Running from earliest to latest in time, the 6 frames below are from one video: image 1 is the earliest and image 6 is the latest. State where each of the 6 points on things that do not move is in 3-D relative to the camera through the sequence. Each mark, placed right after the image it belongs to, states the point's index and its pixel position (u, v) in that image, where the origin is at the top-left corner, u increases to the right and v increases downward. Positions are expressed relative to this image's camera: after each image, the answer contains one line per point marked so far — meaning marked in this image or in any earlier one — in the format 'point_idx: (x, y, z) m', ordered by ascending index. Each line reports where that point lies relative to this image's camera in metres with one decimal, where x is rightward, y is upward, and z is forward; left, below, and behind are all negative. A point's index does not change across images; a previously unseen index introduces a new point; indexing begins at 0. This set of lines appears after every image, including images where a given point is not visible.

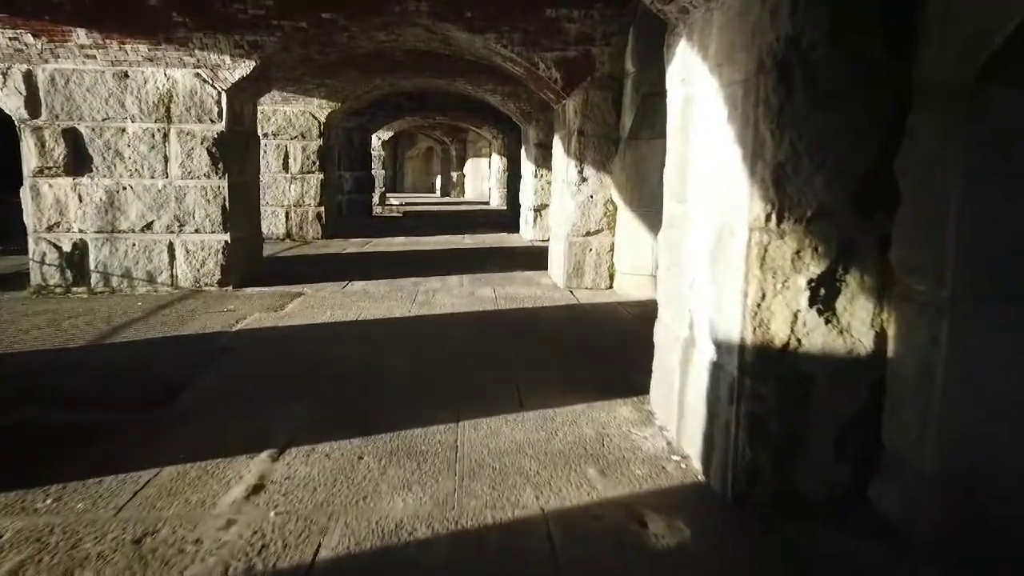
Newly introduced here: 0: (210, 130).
0: (-2.0, +1.1, +5.0) m
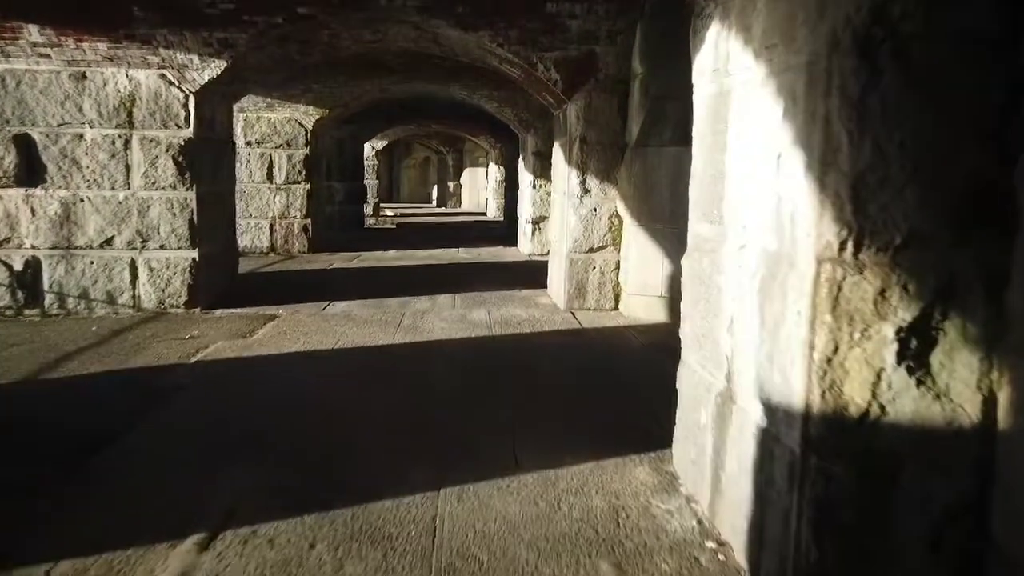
0: (-2.0, +0.9, +4.6) m
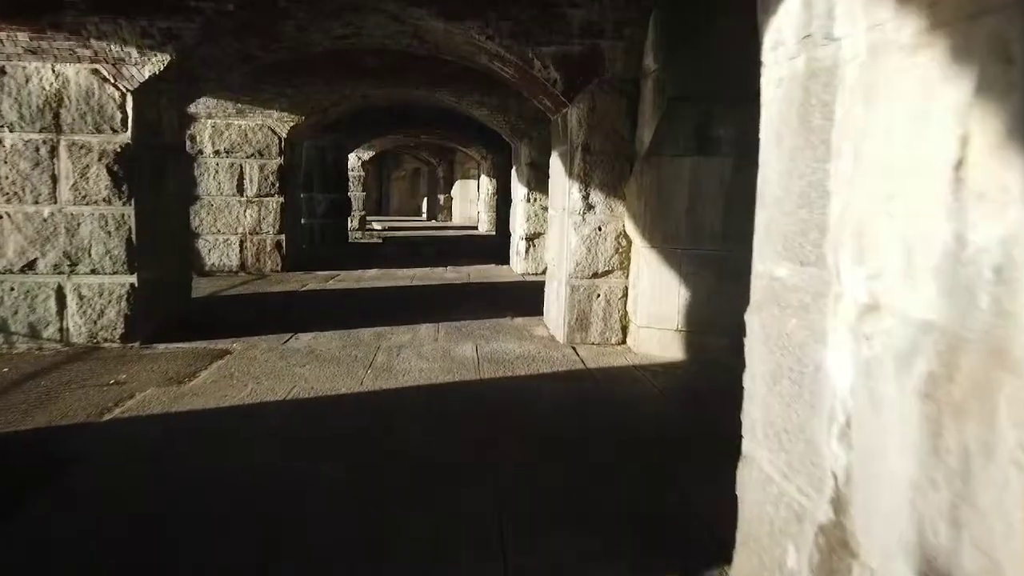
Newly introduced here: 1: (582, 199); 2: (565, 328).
0: (-2.1, +0.8, +3.9) m
1: (+0.4, +0.5, +4.1) m
2: (+0.3, -0.2, +4.2) m
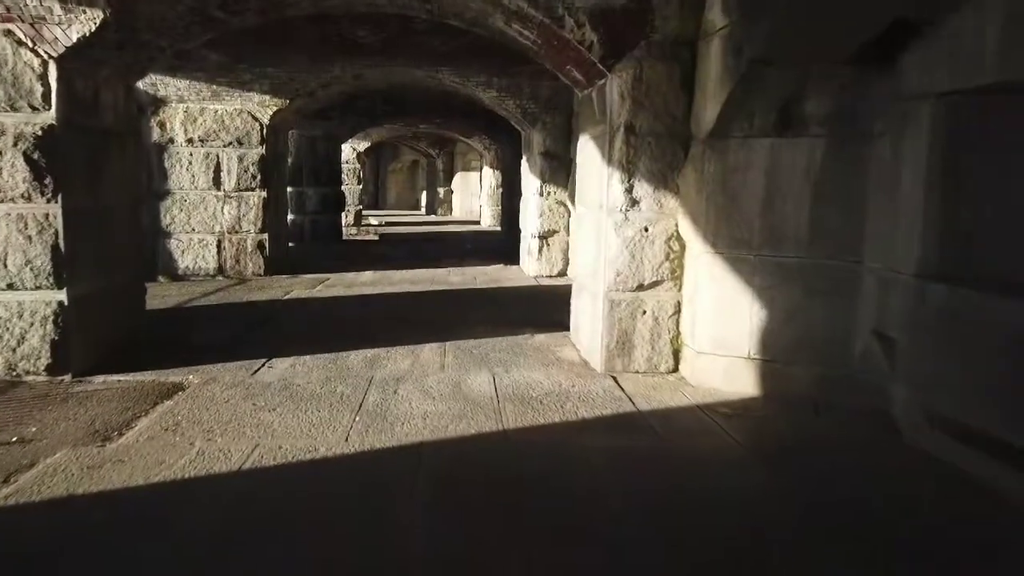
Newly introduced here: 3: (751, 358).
0: (-2.0, +0.7, +3.1) m
1: (+0.5, +0.4, +3.3) m
2: (+0.4, -0.3, +3.3) m
3: (+1.0, -0.3, +3.1) m
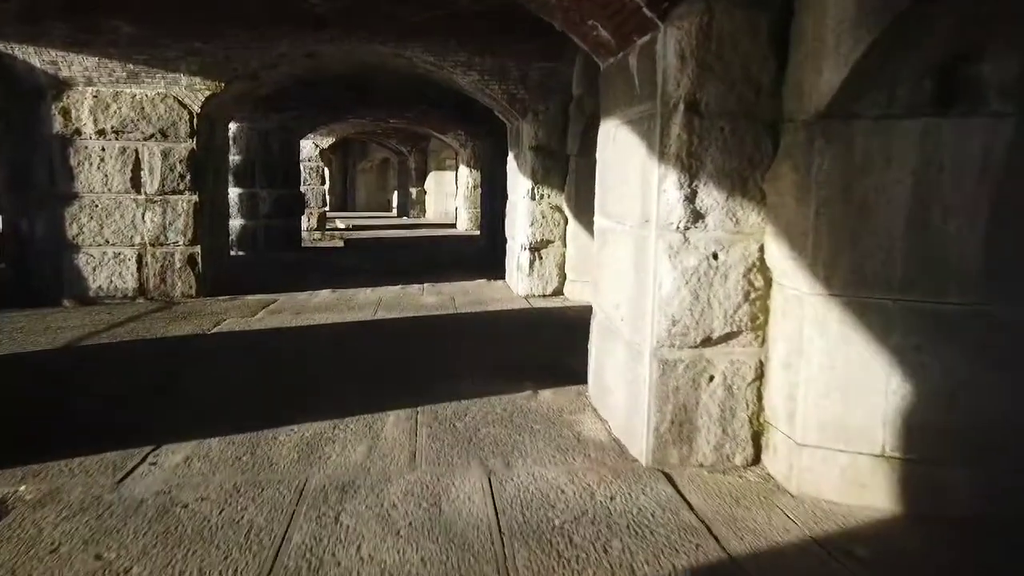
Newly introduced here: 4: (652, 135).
0: (-2.0, +0.5, +1.9) m
1: (+0.5, +0.3, +2.2) m
2: (+0.4, -0.5, +2.3) m
3: (+1.0, -0.4, +2.0) m
4: (+0.4, +0.5, +2.3) m
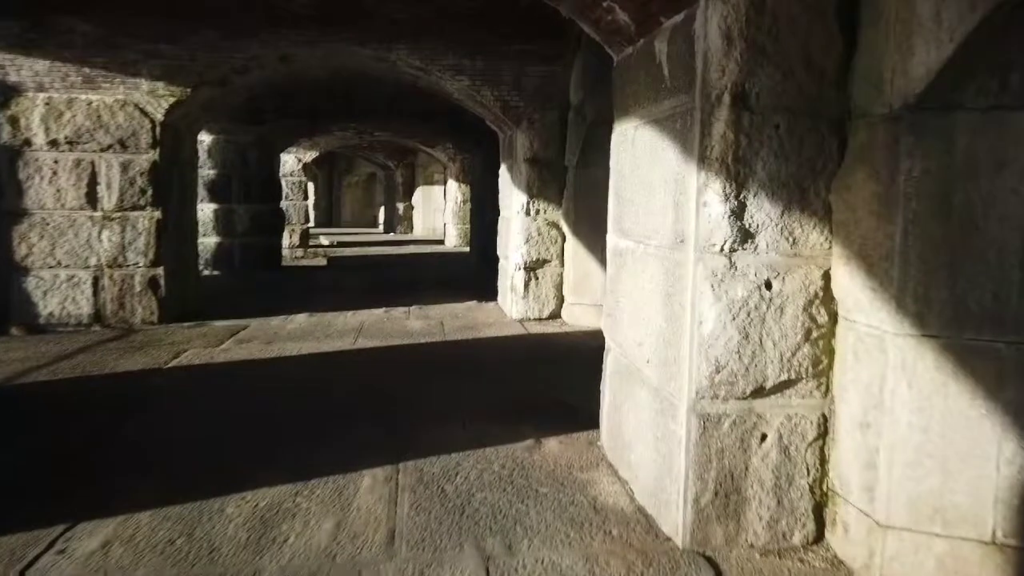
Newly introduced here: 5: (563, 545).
0: (-1.9, +0.4, +1.4) m
1: (+0.5, +0.2, +1.7) m
2: (+0.4, -0.5, +1.8) m
3: (+1.0, -0.5, +1.6) m
4: (+0.4, +0.4, +1.8) m
5: (+0.1, -0.6, +1.8) m
